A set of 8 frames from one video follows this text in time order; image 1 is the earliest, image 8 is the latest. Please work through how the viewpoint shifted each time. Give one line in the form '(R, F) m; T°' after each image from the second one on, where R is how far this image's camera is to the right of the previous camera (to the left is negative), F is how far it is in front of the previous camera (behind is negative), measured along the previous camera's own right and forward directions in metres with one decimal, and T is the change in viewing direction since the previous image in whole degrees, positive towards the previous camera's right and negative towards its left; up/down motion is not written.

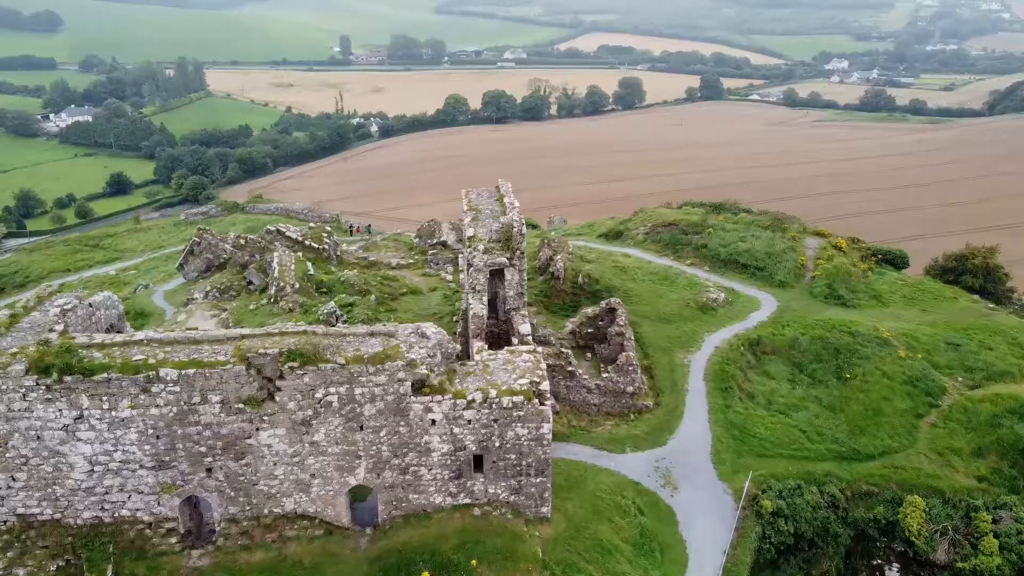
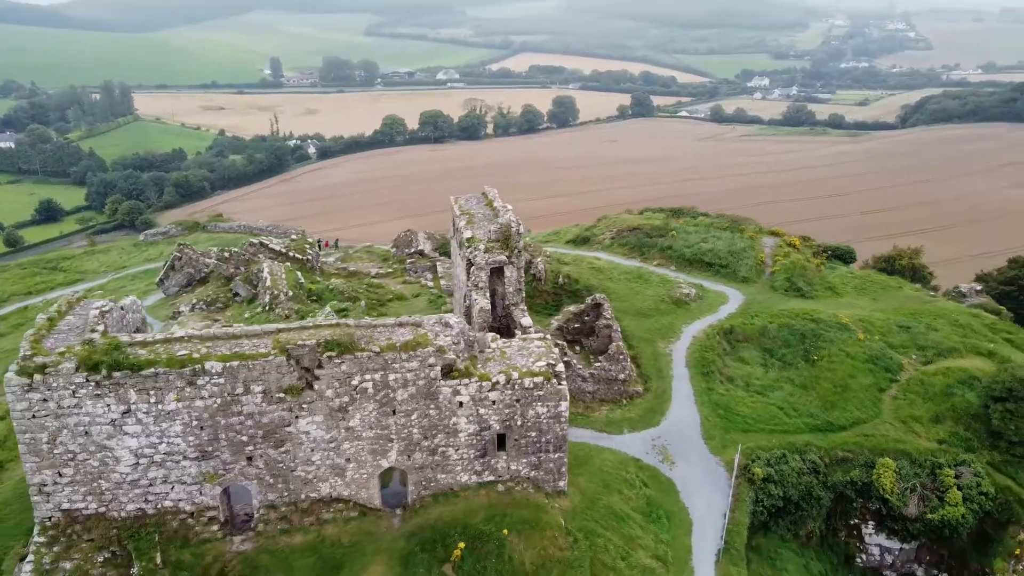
(-1.6, -1.2) m; +5°
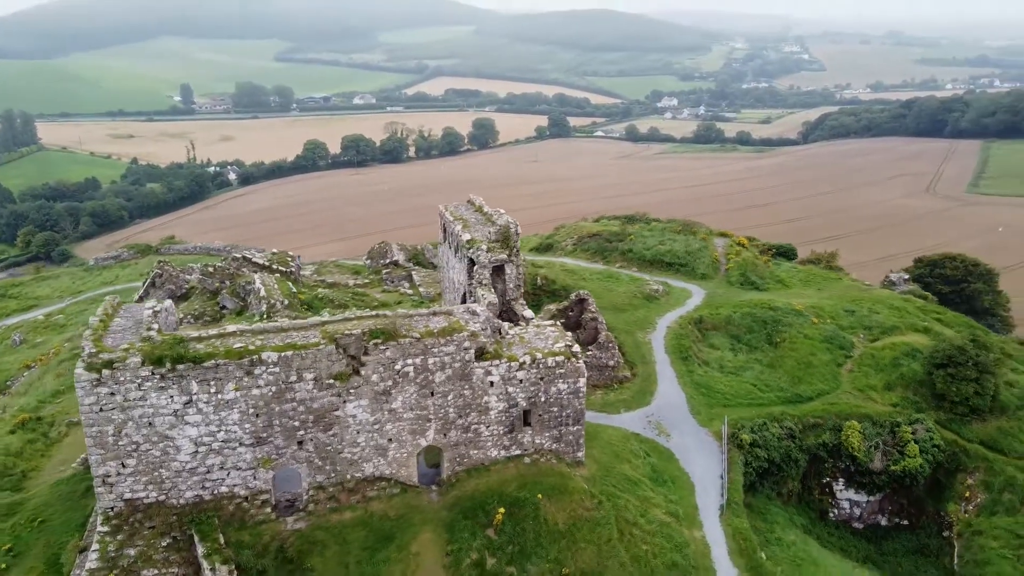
(-2.2, -1.6) m; +6°
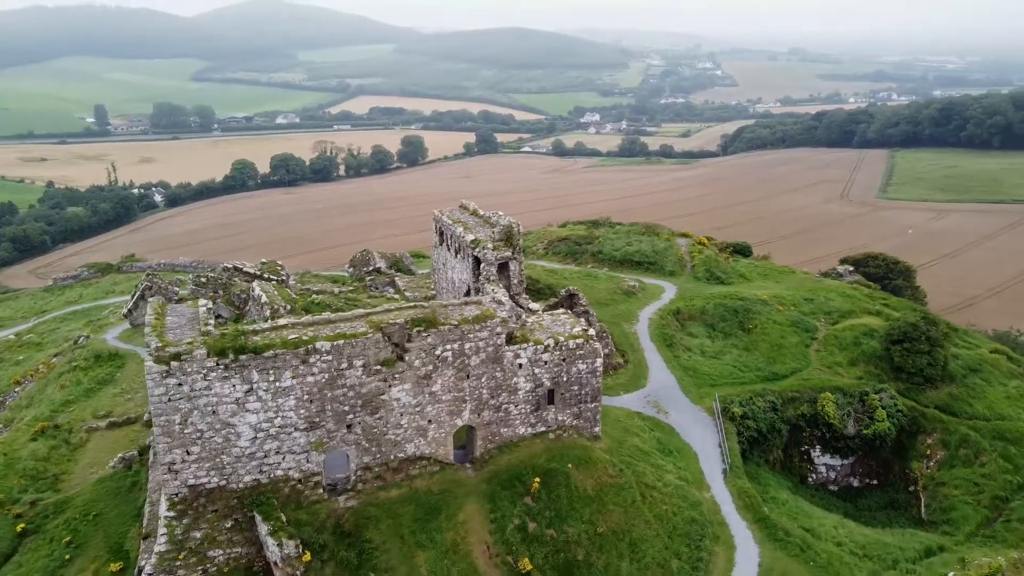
(-2.3, -1.5) m; +5°
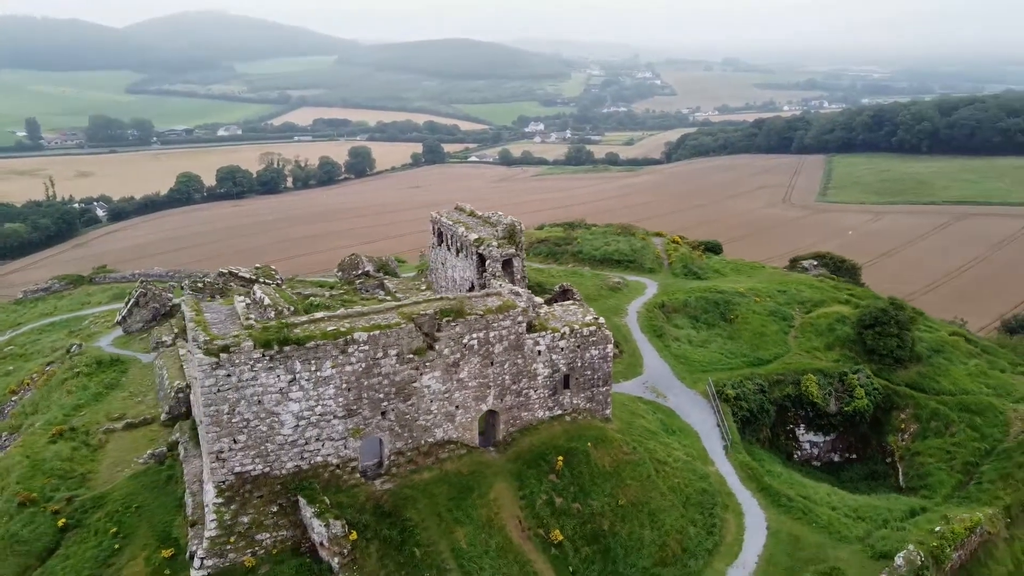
(-1.8, -1.1) m; +4°
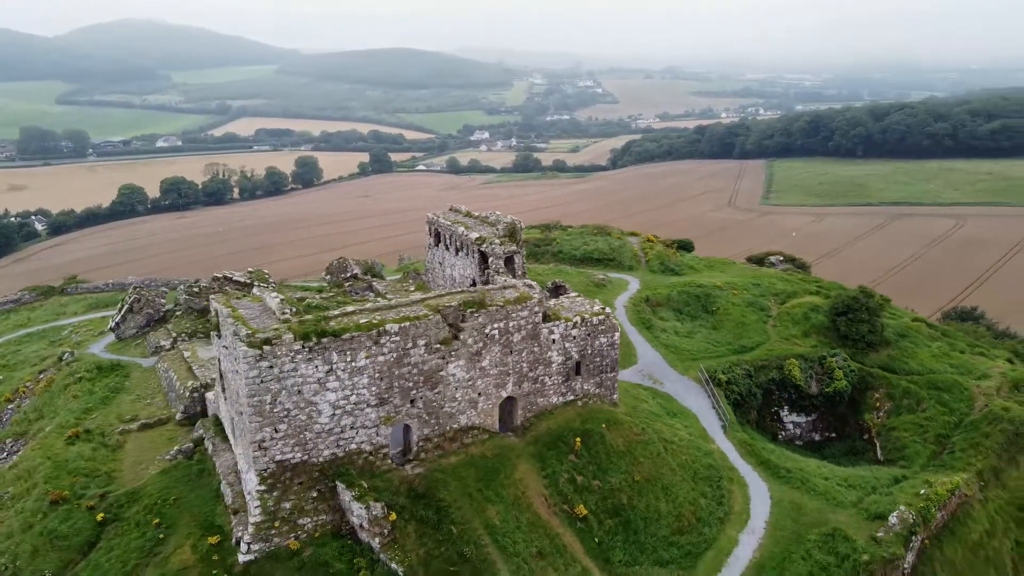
(-1.8, -1.1) m; +4°
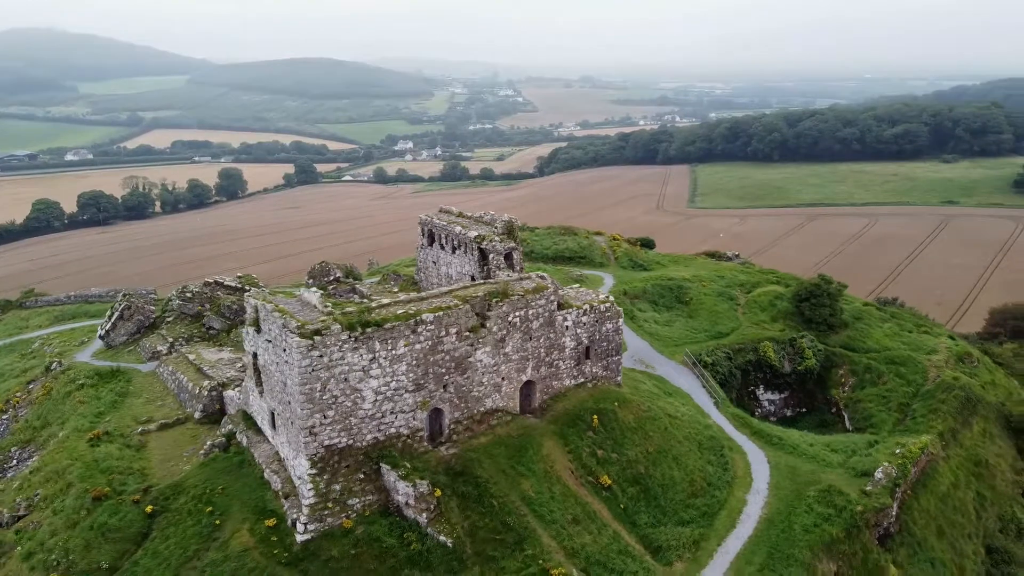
(-2.6, -1.4) m; +5°
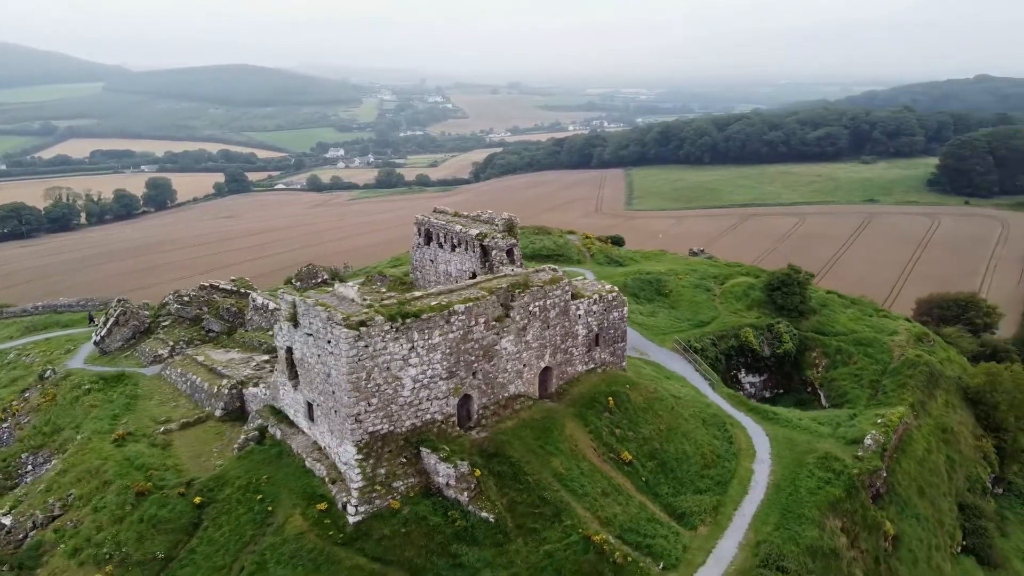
(-2.5, -1.2) m; +5°
